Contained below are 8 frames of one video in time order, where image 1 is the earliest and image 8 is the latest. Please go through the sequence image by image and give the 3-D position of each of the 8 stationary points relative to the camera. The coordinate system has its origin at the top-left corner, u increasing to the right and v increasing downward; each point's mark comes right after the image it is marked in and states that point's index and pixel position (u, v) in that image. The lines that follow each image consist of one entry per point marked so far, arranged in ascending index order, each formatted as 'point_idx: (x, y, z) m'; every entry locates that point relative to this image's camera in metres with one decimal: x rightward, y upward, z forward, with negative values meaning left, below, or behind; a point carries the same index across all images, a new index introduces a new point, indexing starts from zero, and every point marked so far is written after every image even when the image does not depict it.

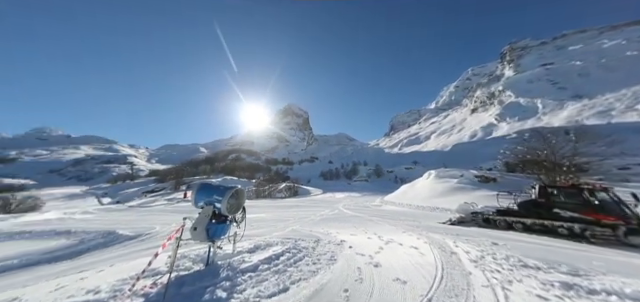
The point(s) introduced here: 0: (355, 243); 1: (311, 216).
0: (+1.2, -3.0, +6.7) m
1: (-0.4, -5.4, +17.0) m
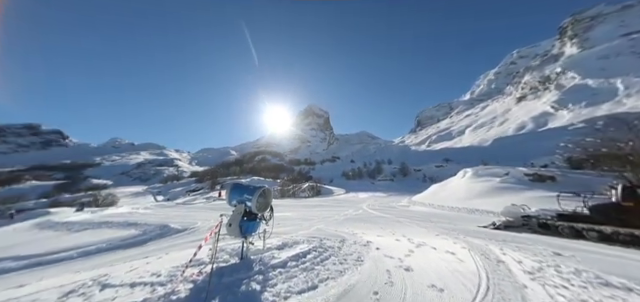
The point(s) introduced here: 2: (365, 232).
0: (+2.0, -3.0, +6.5) m
1: (+1.5, -5.4, +16.9) m
2: (+2.1, -3.6, +9.1) m
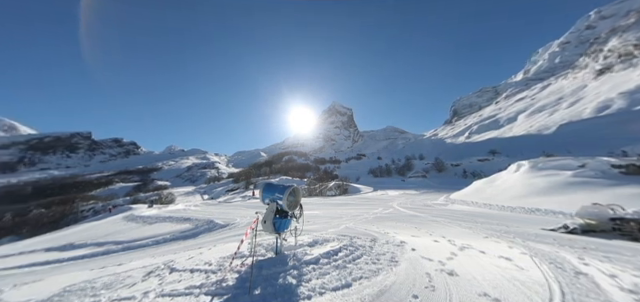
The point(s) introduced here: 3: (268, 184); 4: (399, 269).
0: (+2.9, -2.8, +6.1) m
1: (+3.8, -5.1, +16.5) m
2: (+3.3, -3.4, +8.6) m
3: (-1.9, -1.1, +7.5) m
4: (+1.9, -2.8, +4.9) m
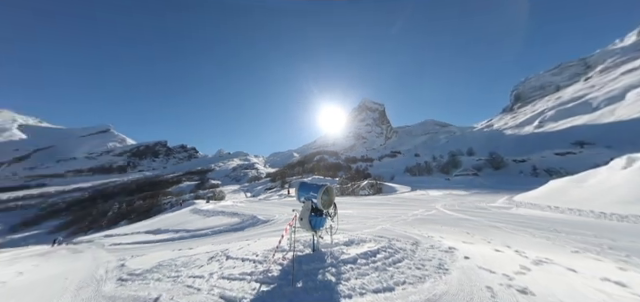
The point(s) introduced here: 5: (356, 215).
0: (+4.0, -2.7, +5.4) m
1: (+6.4, -4.9, +15.5) m
2: (+4.7, -3.3, +7.8) m
3: (-0.7, -1.1, +7.5) m
4: (+2.7, -2.7, +4.3) m
5: (+3.3, -6.1, +19.3) m
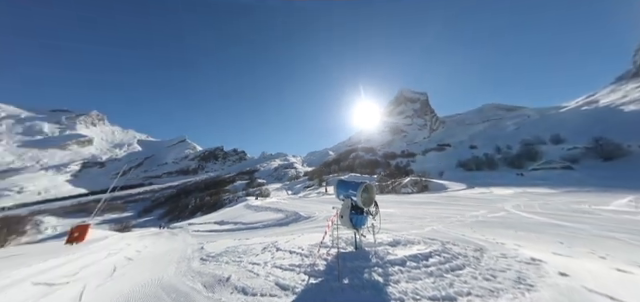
0: (+5.0, -2.4, +4.2) m
1: (+9.3, -4.4, +13.8) m
2: (+6.2, -2.9, +6.5) m
3: (+0.7, -1.0, +7.1) m
4: (+3.6, -2.5, +3.4) m
5: (+6.9, -5.7, +18.1) m
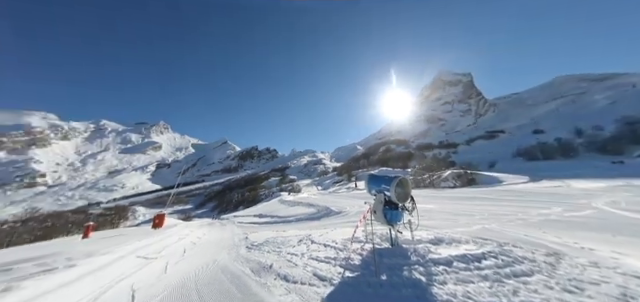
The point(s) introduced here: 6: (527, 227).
0: (+5.8, -2.0, +3.0) m
1: (+11.5, -3.6, +11.9) m
2: (+7.4, -2.5, +5.2) m
3: (+1.9, -0.8, +6.5) m
4: (+4.3, -2.2, +2.5) m
5: (+9.8, -4.9, +16.5) m
6: (+9.1, -3.4, +9.3) m
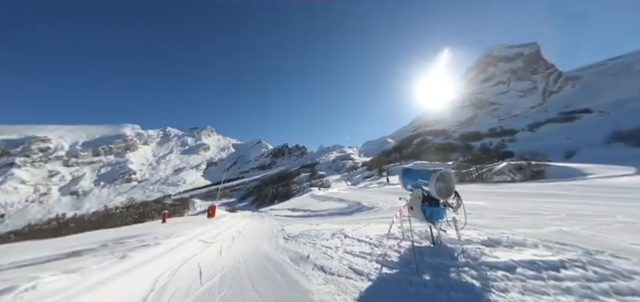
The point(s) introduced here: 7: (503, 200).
0: (+6.5, -1.7, +1.6) m
1: (+13.5, -2.9, +9.5) m
2: (+8.4, -2.1, +3.4) m
3: (+3.1, -0.5, +5.6) m
4: (+5.0, -2.0, +1.2) m
5: (+12.6, -4.2, +14.4) m
6: (+10.8, -2.8, +7.3) m
7: (+15.7, -4.1, +17.3) m
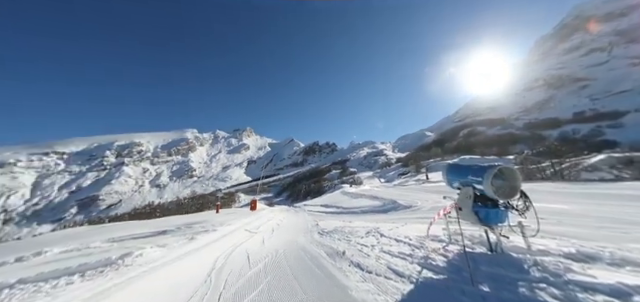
0: (+6.8, -1.4, -0.7) m
1: (+15.1, -2.3, +6.0) m
2: (+8.9, -1.7, +0.8) m
3: (+4.1, -0.2, +3.8) m
4: (+5.2, -1.7, -0.7) m
5: (+15.1, -3.5, +10.9) m
6: (+12.0, -2.3, +4.2) m
7: (+18.6, -3.4, +13.2) m
